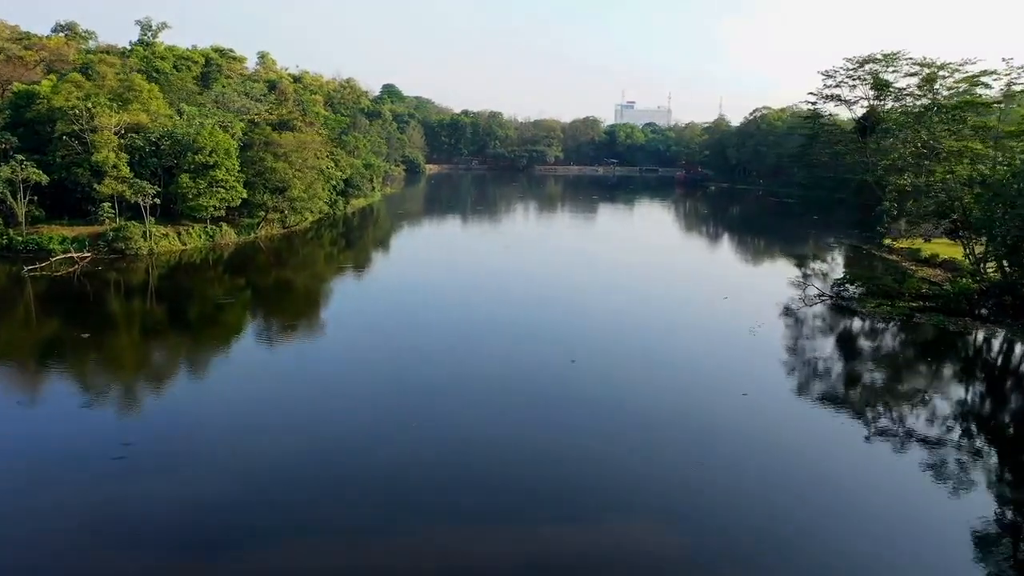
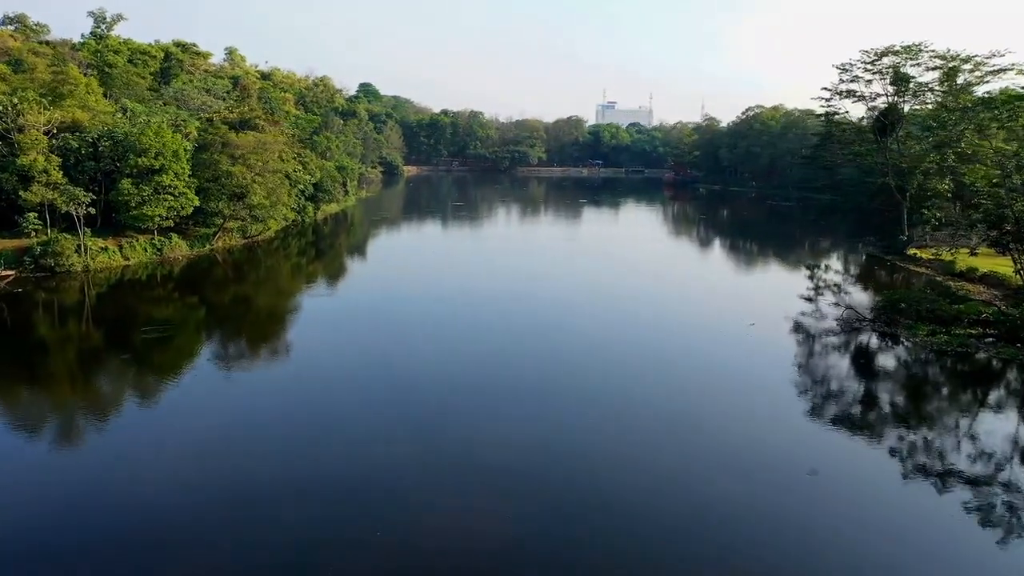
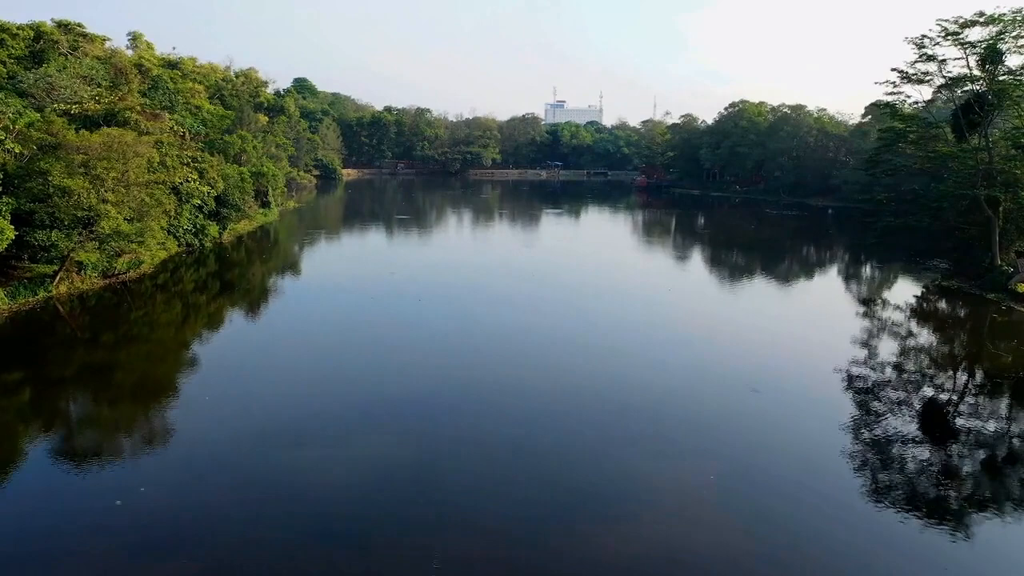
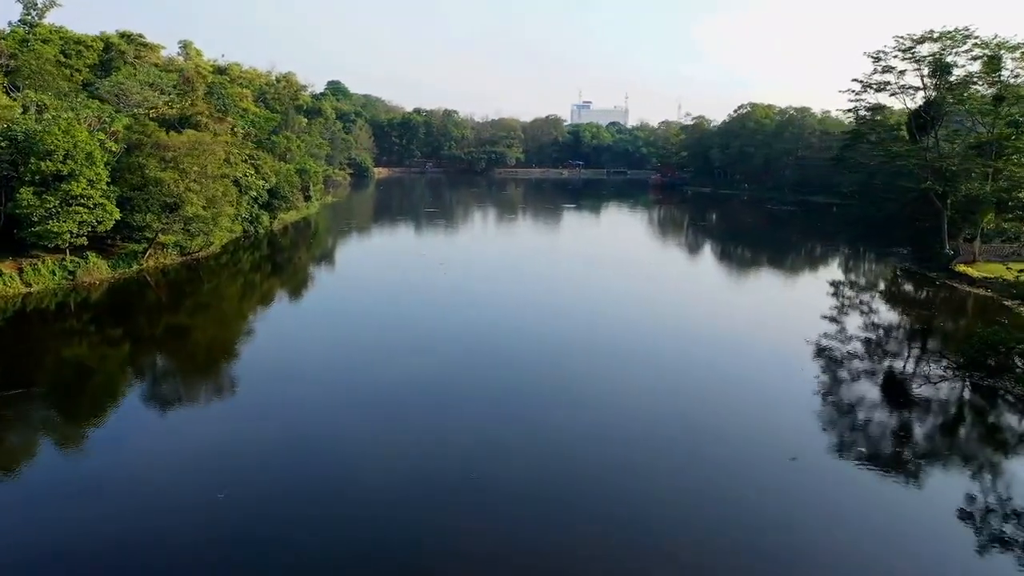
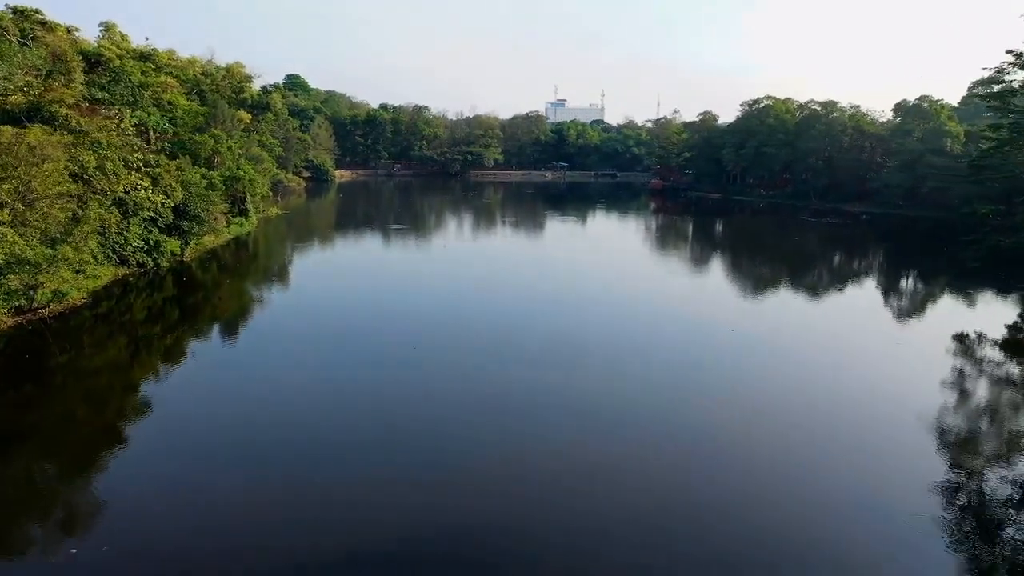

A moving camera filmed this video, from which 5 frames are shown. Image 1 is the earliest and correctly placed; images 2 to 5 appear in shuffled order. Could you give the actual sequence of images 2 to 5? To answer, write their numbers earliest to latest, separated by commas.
2, 4, 3, 5
